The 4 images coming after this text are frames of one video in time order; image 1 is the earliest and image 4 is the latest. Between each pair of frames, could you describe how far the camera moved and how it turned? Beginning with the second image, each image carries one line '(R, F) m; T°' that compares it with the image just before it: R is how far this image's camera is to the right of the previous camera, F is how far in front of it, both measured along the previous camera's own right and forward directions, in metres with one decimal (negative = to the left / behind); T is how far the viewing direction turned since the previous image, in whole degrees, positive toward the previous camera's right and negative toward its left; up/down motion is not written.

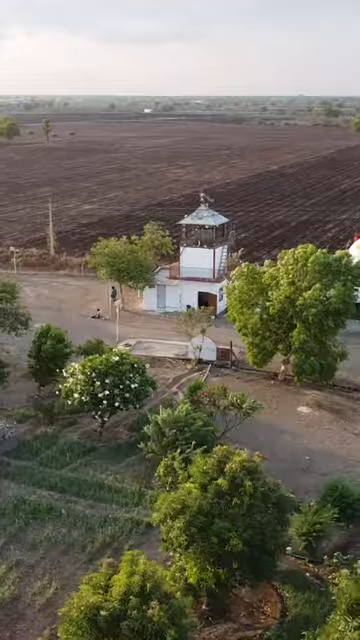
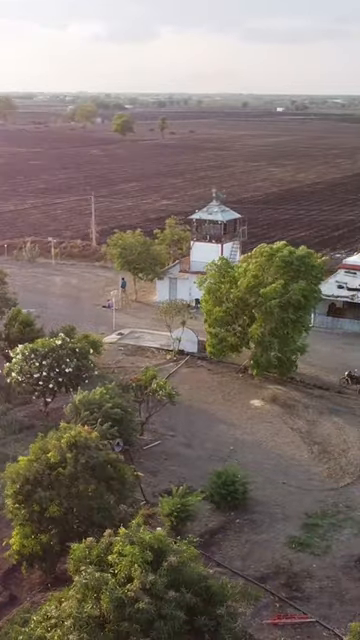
(+4.4, -0.3) m; -8°
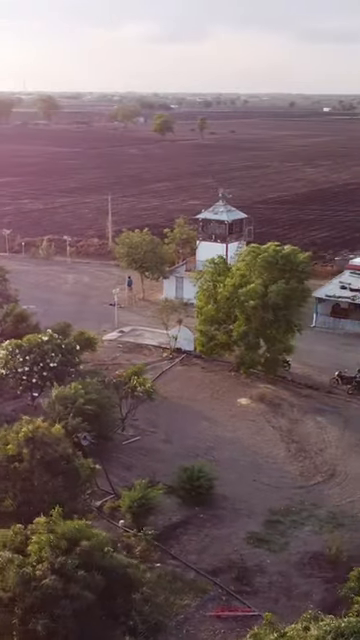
(+1.5, -0.2) m; -3°
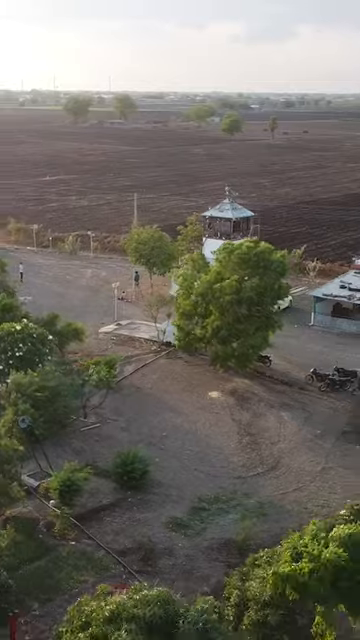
(+2.8, -0.4) m; -5°
